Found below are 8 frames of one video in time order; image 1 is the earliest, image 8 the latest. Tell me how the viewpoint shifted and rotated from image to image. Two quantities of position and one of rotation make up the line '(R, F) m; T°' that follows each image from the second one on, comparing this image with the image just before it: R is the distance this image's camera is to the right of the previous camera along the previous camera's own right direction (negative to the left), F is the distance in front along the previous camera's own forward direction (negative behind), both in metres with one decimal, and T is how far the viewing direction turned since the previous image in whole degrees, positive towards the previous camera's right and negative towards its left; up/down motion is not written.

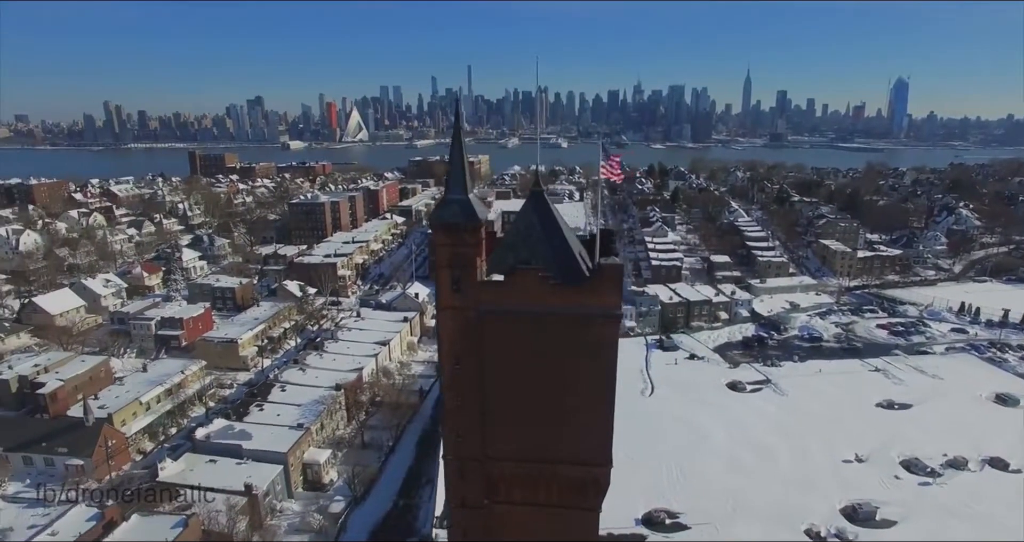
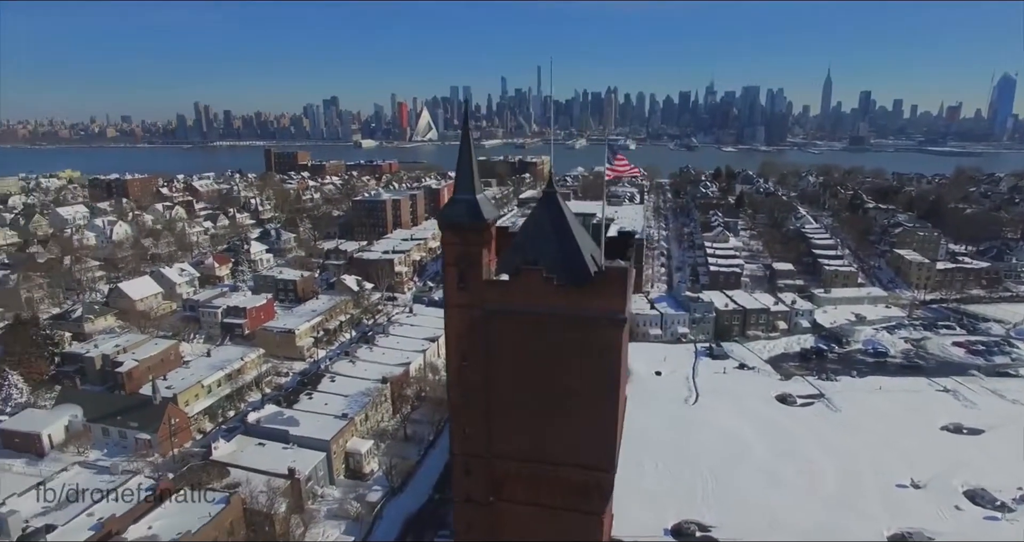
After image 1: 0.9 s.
(+0.7, 0.0) m; -6°
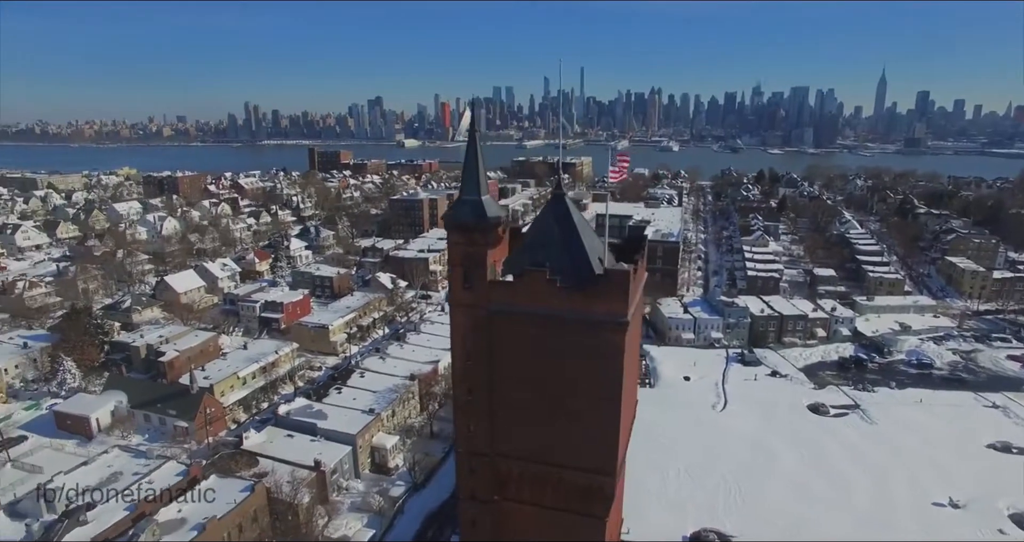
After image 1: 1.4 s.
(+0.4, 0.0) m; -4°
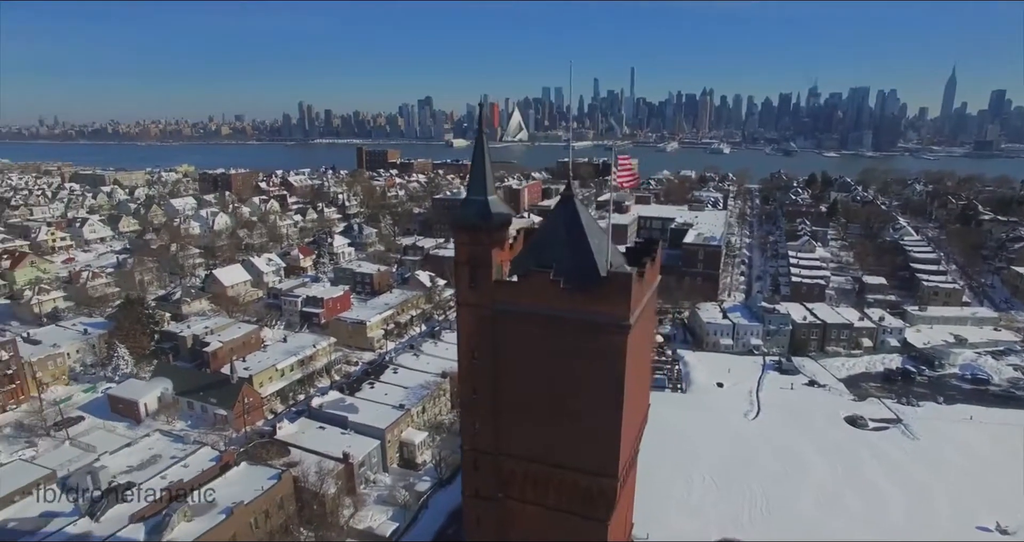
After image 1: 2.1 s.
(+0.5, 0.0) m; -4°
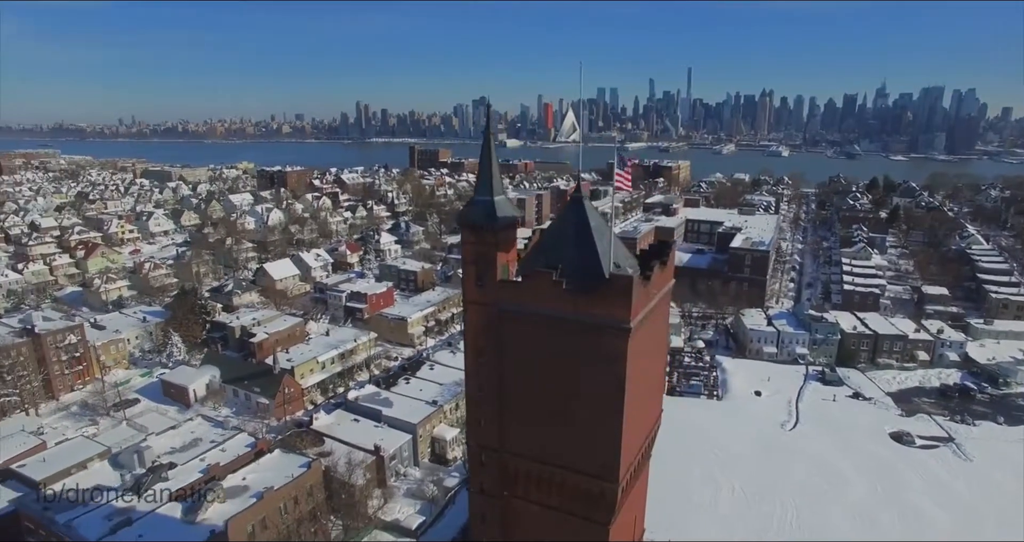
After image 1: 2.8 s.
(+0.5, 0.0) m; -5°
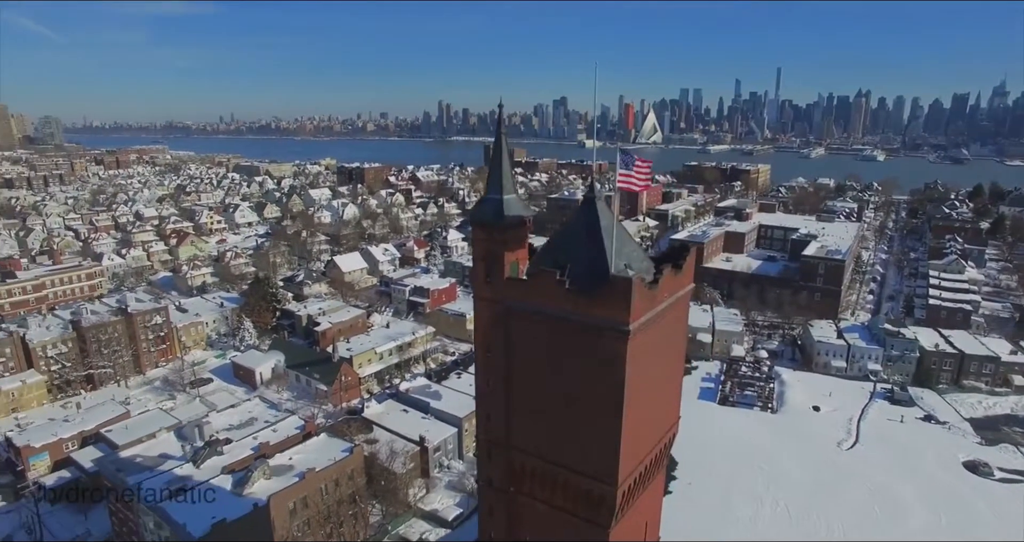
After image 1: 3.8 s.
(+0.8, 0.0) m; -7°
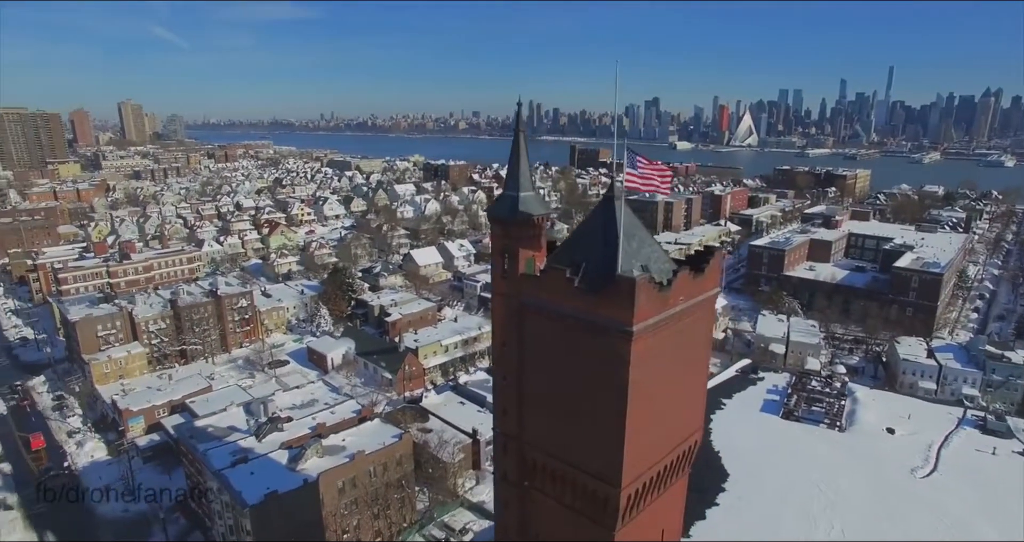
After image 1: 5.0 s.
(+0.9, 0.0) m; -8°
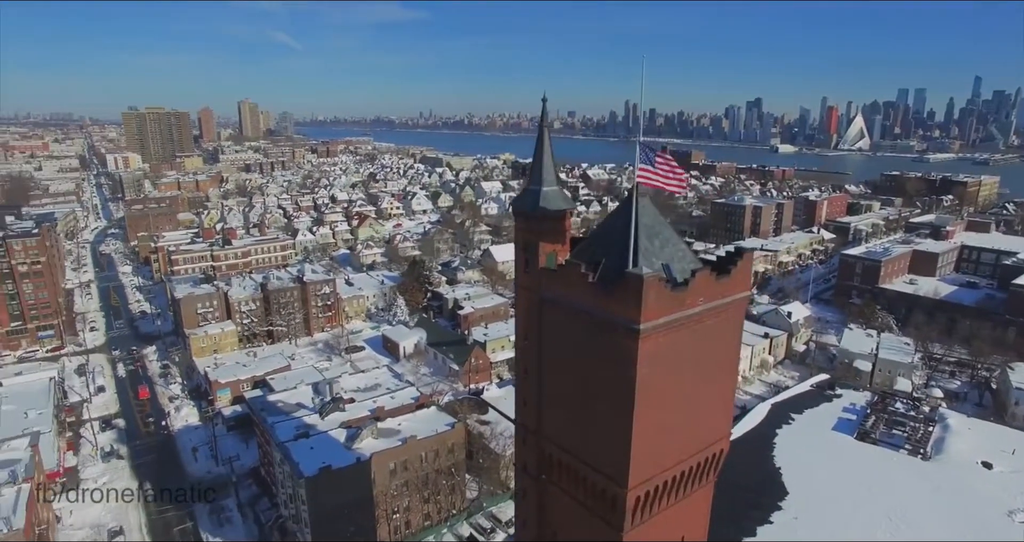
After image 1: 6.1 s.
(+0.9, 0.0) m; -8°
